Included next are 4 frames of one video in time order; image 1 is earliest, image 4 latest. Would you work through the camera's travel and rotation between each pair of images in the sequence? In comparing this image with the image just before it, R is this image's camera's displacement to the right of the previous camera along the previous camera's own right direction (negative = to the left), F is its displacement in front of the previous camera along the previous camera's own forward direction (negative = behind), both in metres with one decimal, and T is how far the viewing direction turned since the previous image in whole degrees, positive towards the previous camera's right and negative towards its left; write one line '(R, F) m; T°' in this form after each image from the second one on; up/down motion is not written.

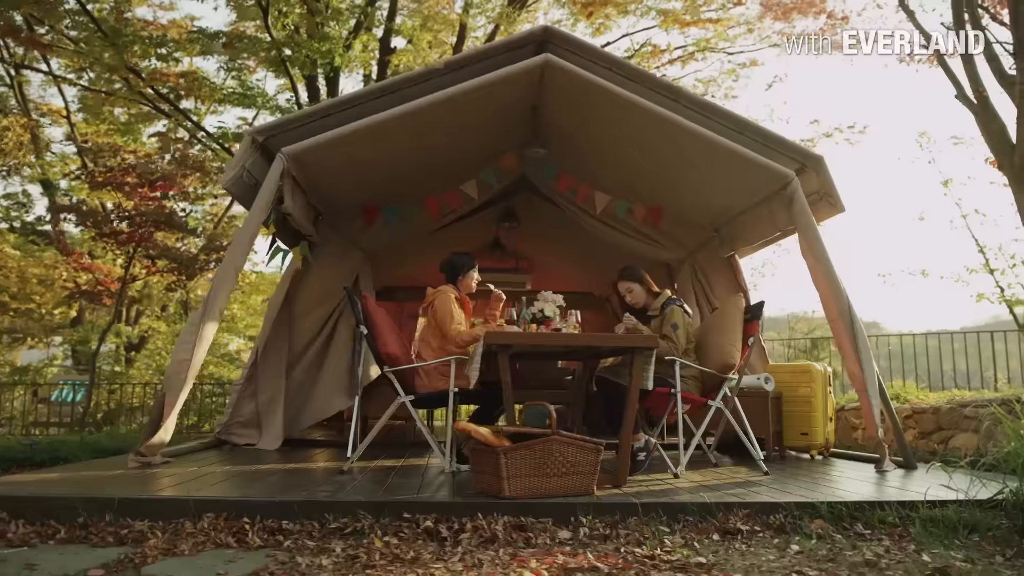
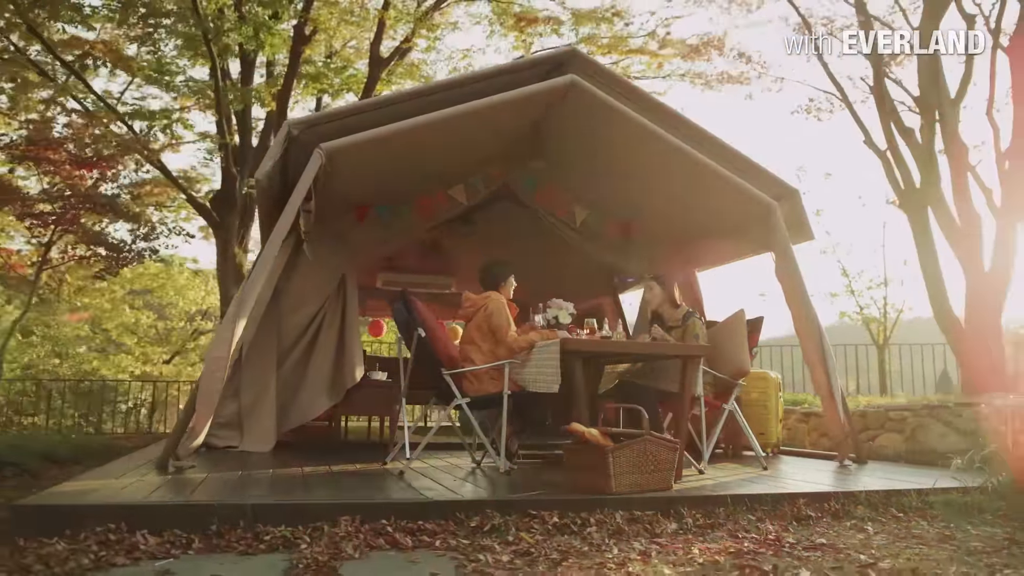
(-1.2, 0.0) m; +13°
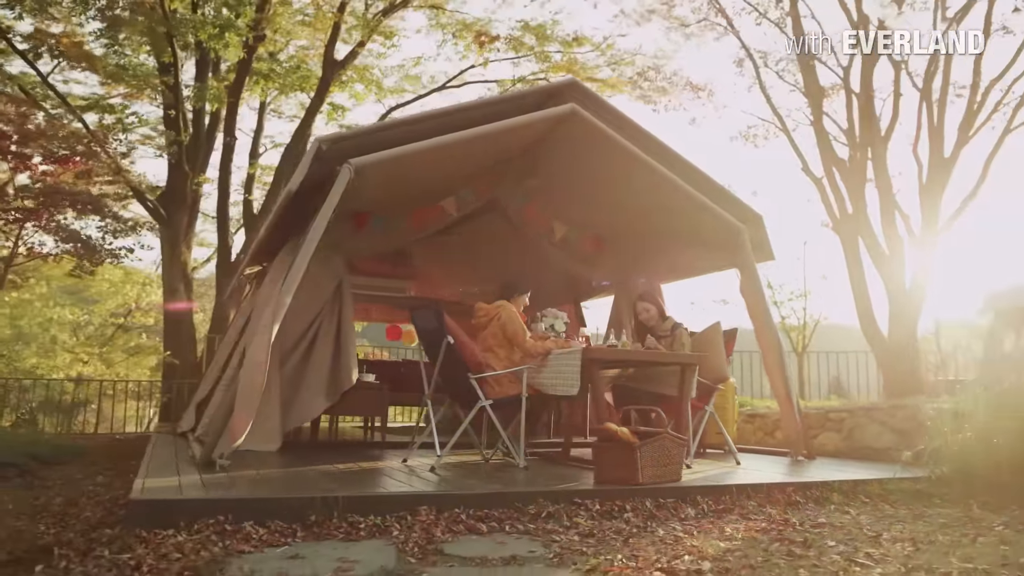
(-0.7, -0.4) m; +7°
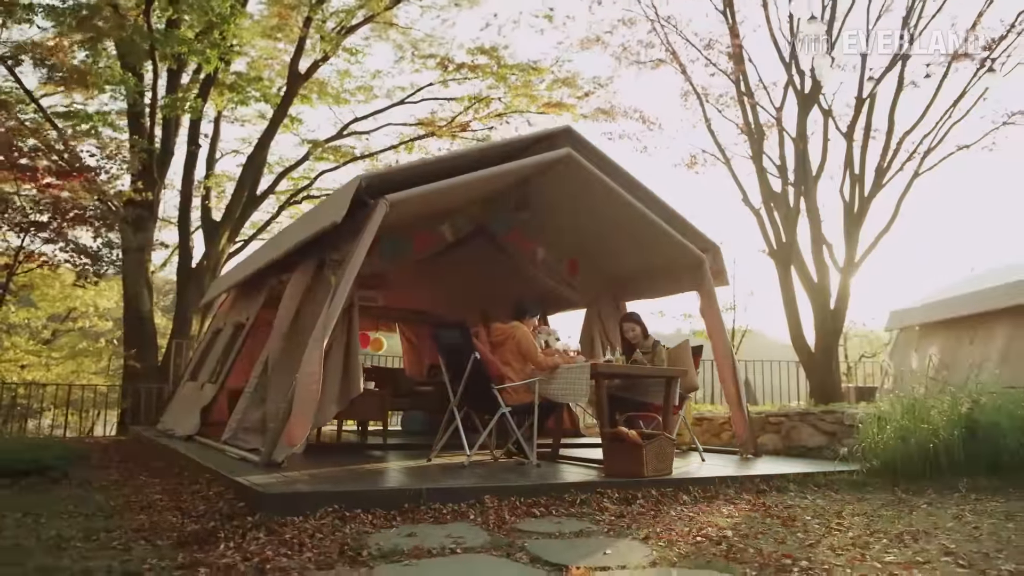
(-0.7, -0.7) m; +7°
